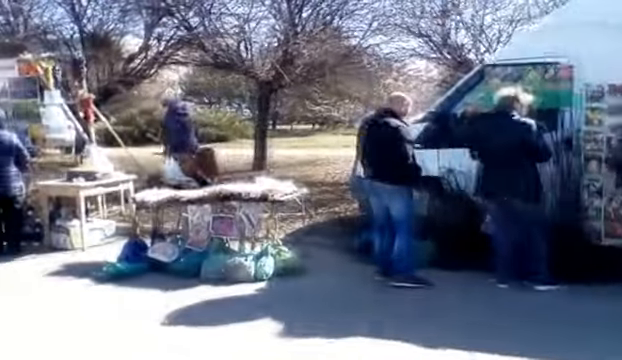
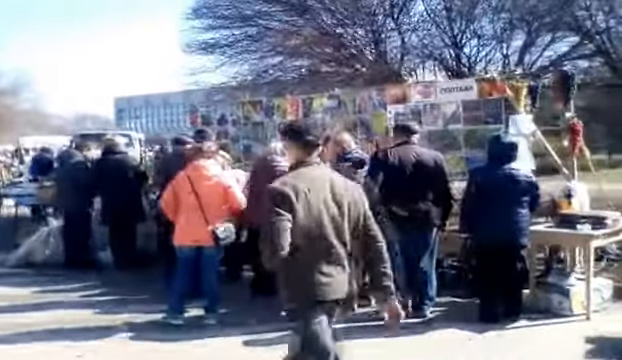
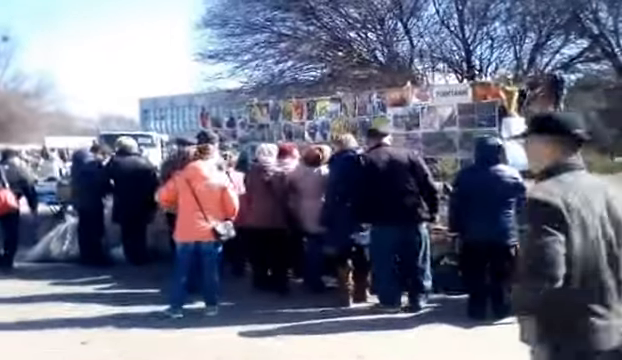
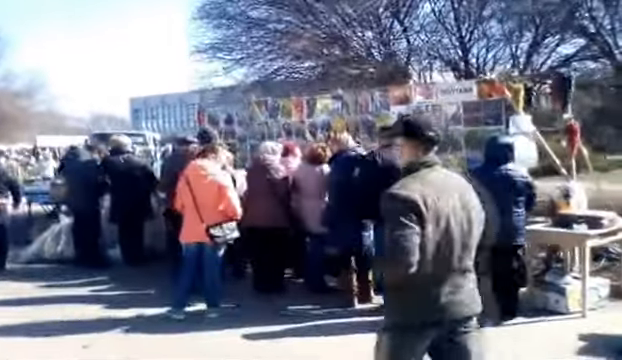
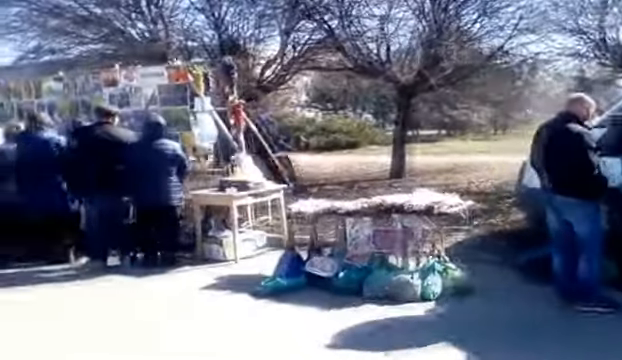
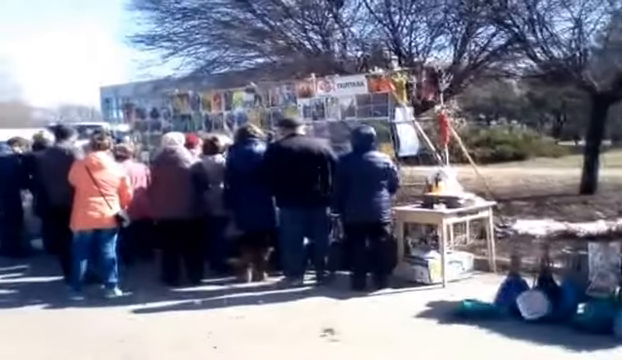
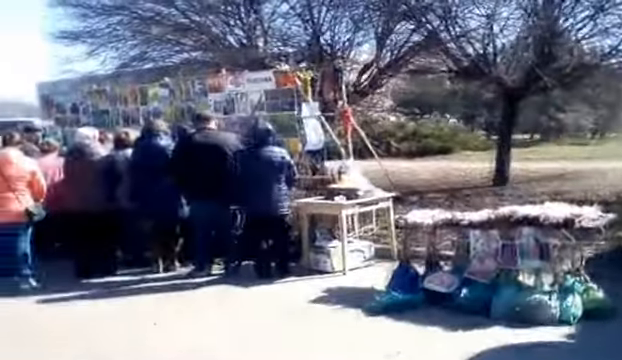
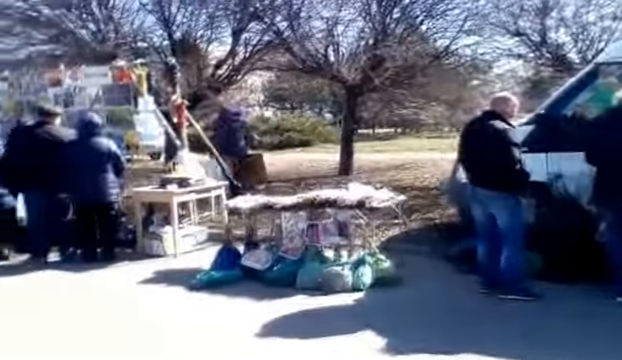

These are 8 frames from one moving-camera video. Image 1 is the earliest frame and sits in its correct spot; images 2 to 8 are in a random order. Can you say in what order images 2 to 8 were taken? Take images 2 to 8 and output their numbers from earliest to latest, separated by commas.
8, 5, 7, 6, 3, 4, 2
